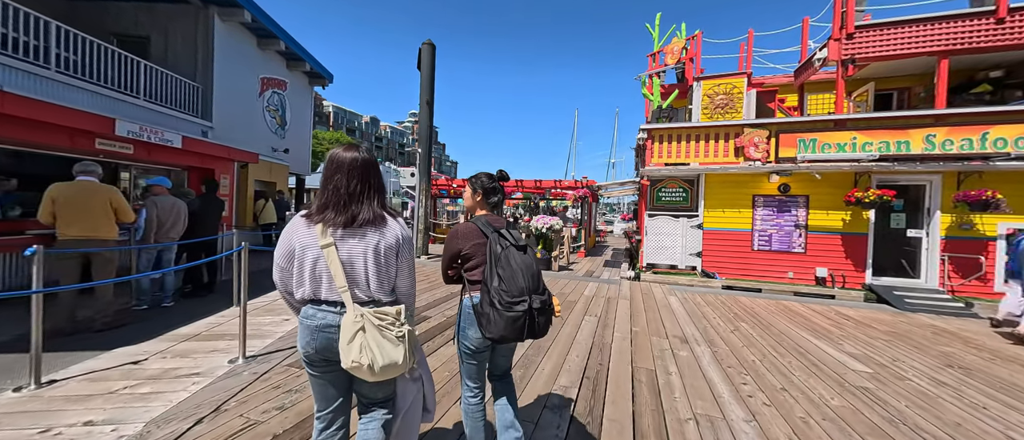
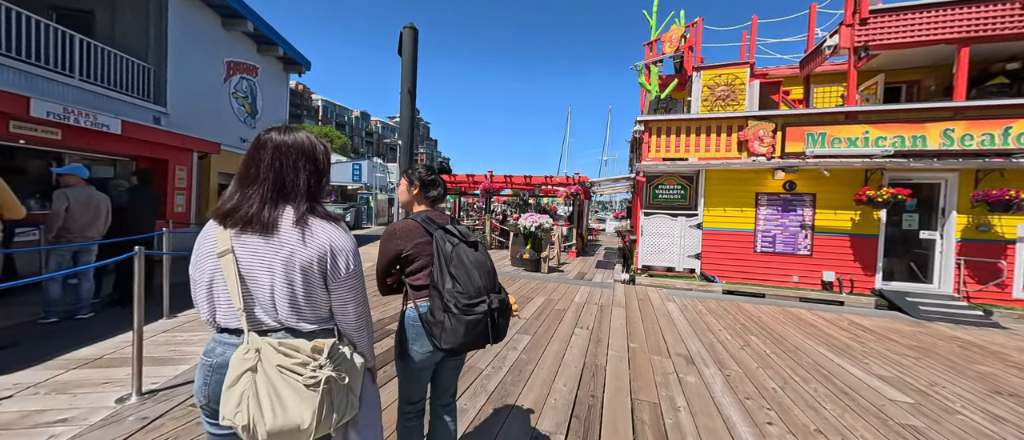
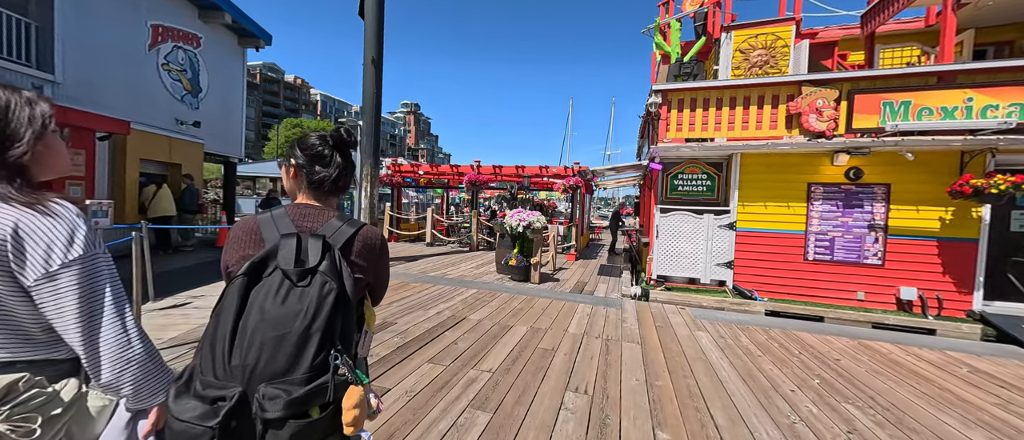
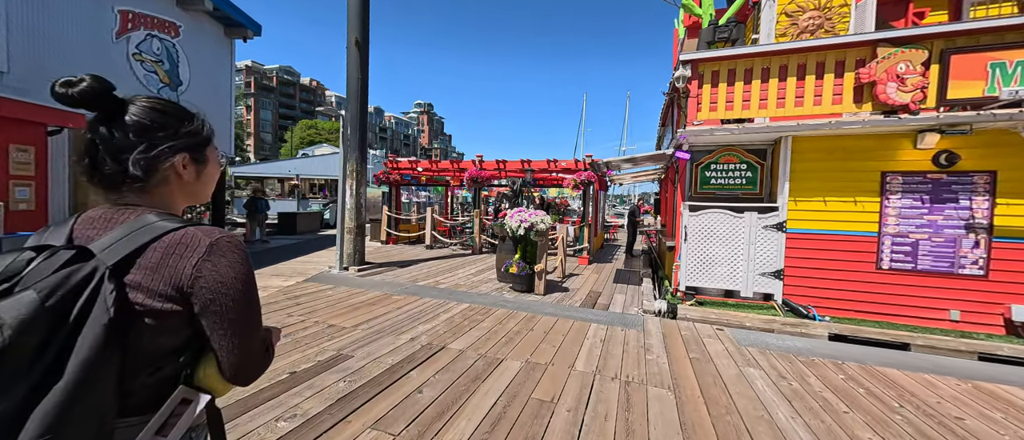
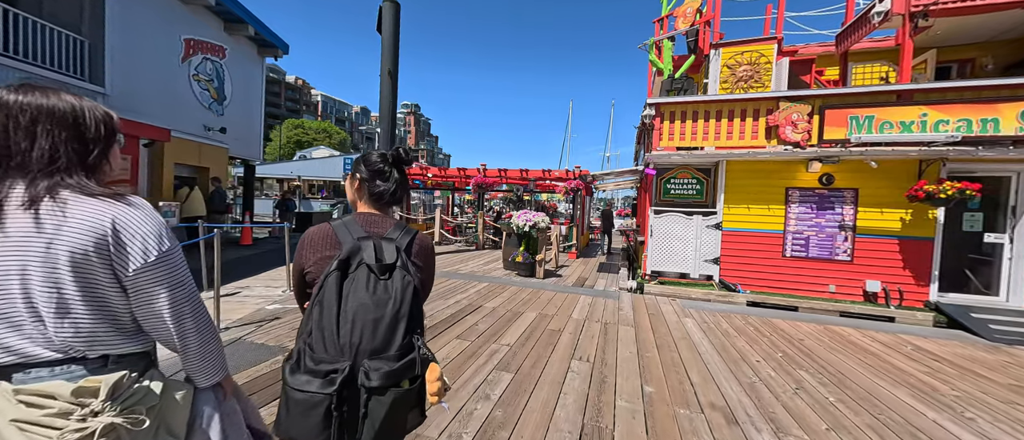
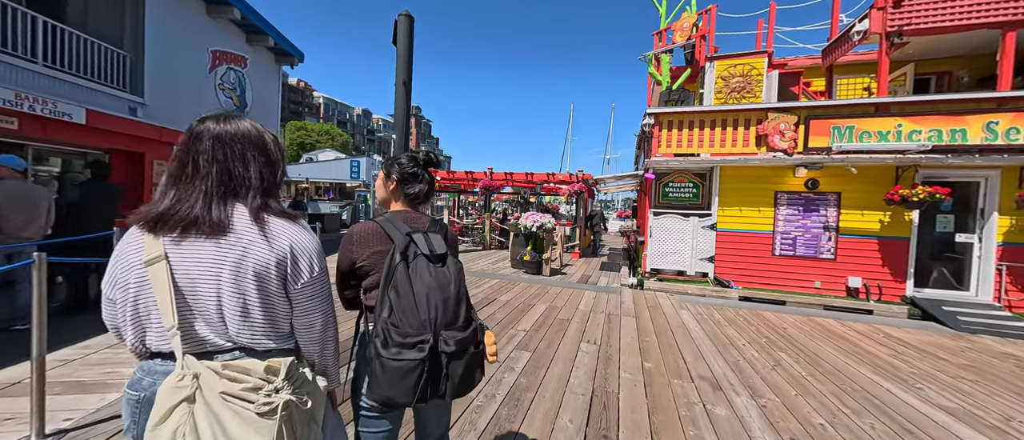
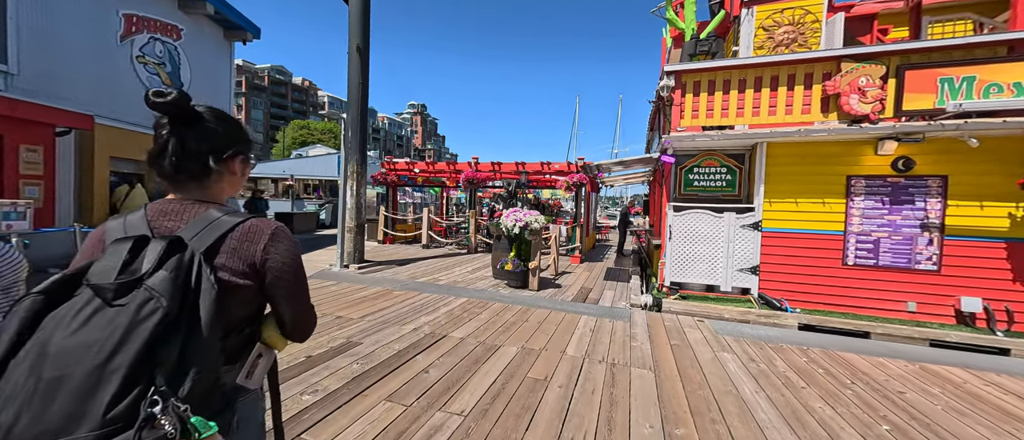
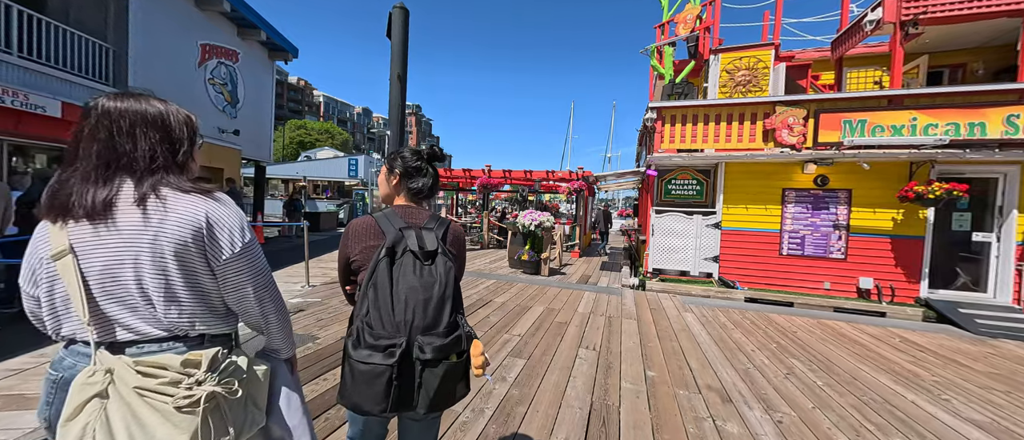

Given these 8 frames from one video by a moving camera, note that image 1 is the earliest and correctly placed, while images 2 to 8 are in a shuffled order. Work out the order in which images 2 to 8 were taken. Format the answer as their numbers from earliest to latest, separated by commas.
2, 6, 8, 5, 3, 7, 4
